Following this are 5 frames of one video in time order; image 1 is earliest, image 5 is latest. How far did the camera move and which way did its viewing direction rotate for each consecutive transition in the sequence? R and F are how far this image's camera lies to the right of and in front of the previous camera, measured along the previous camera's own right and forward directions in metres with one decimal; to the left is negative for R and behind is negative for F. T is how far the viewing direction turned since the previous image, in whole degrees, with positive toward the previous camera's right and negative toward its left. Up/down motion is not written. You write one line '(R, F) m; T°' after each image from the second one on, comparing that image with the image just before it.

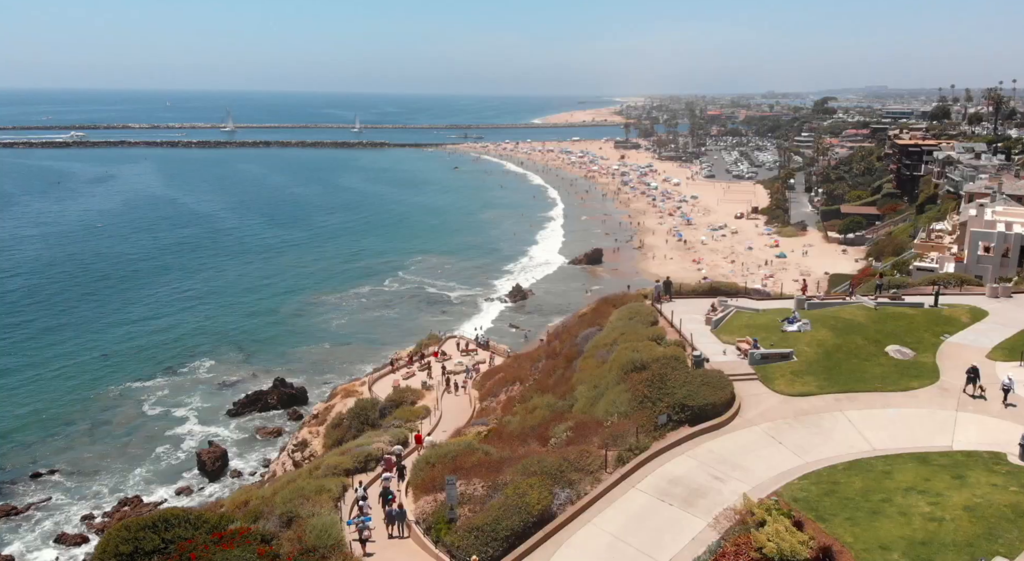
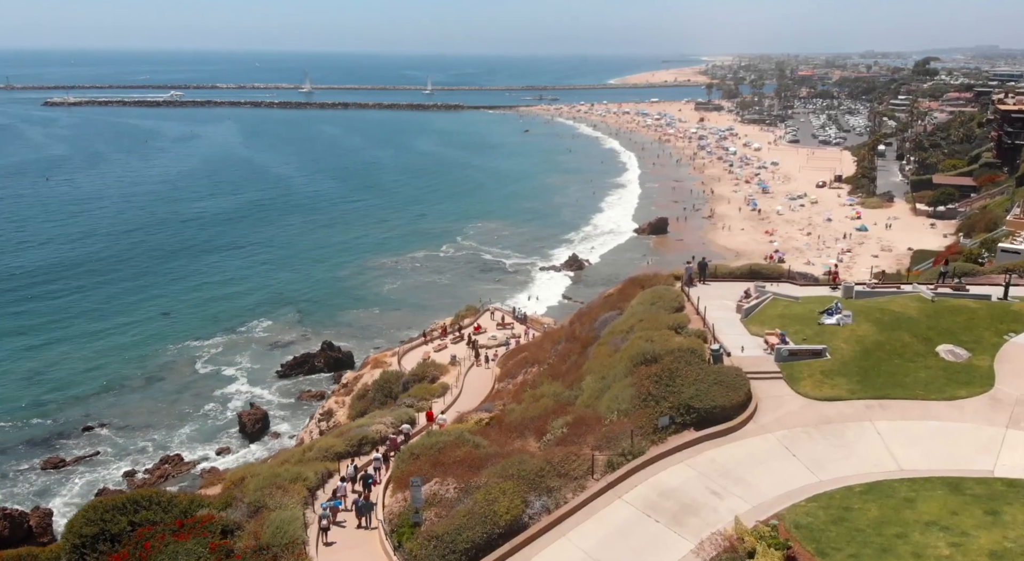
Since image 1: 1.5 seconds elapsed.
(+1.6, +1.3) m; -6°
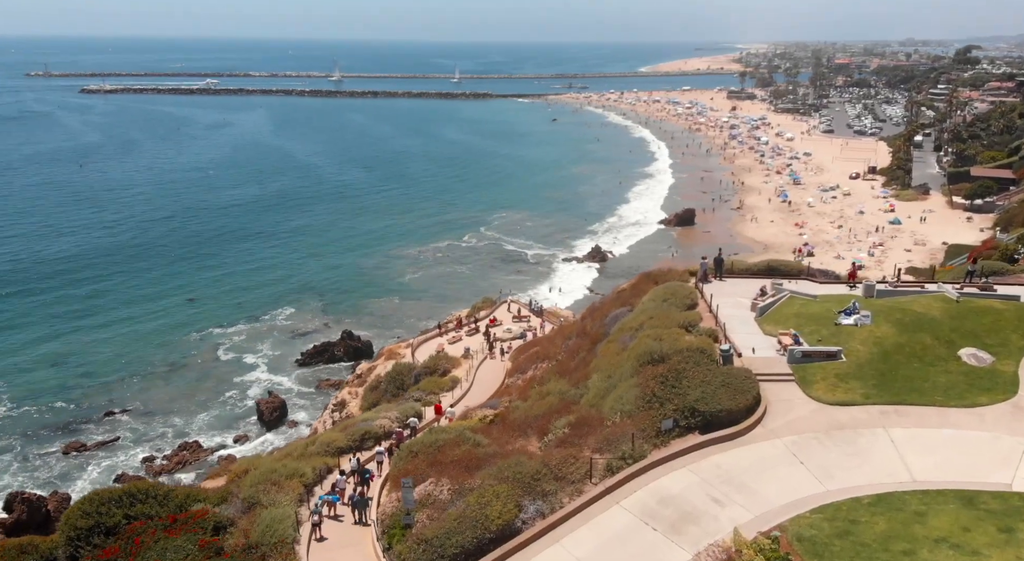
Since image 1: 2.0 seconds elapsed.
(+0.5, +0.4) m; -2°
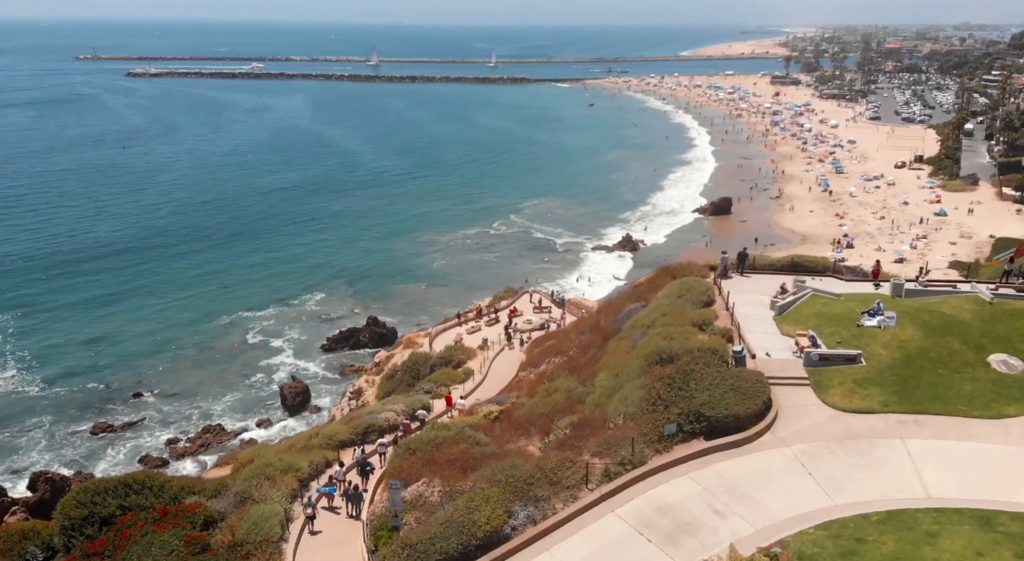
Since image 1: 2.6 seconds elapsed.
(+0.6, +0.5) m; -3°
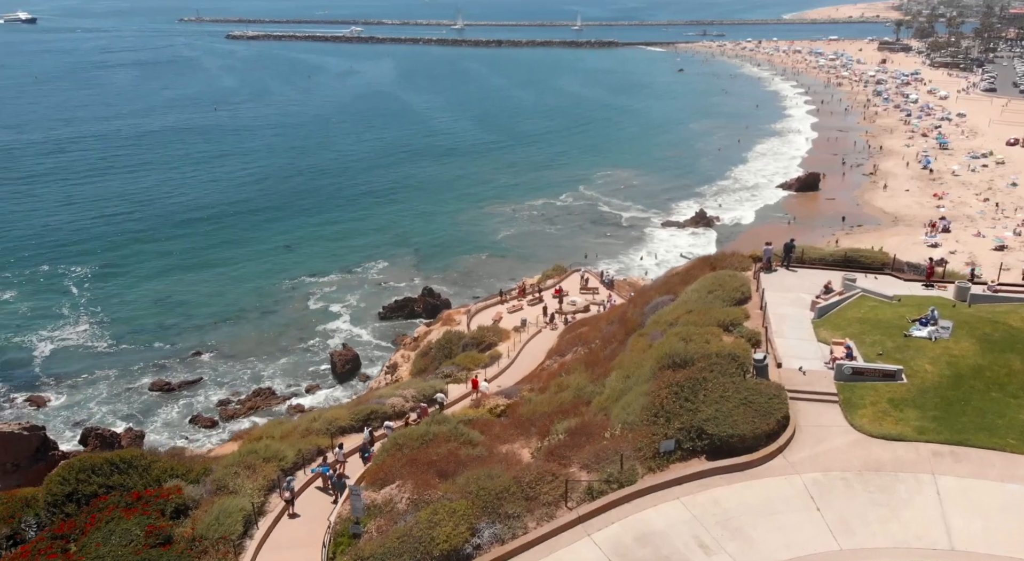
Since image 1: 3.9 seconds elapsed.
(+1.5, +1.1) m; -6°
